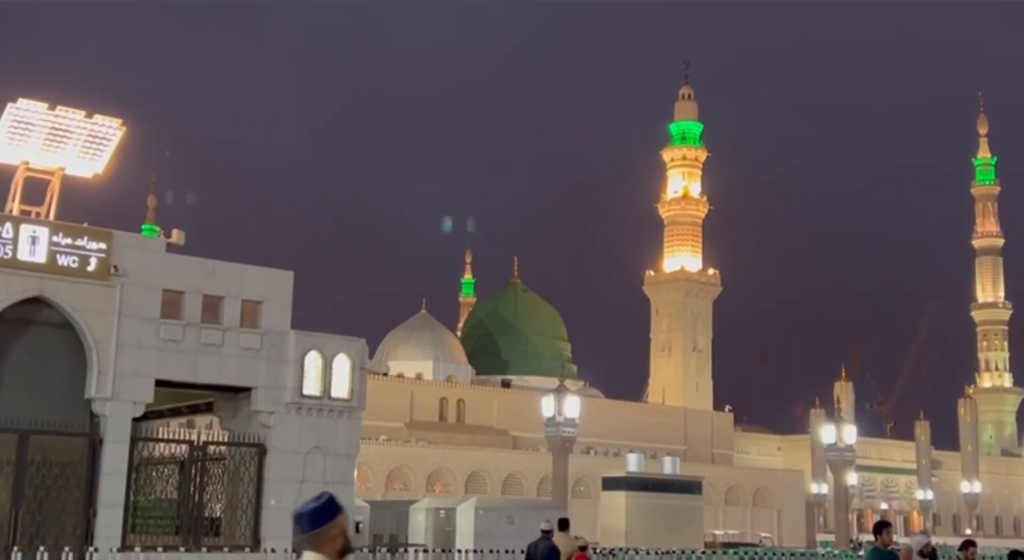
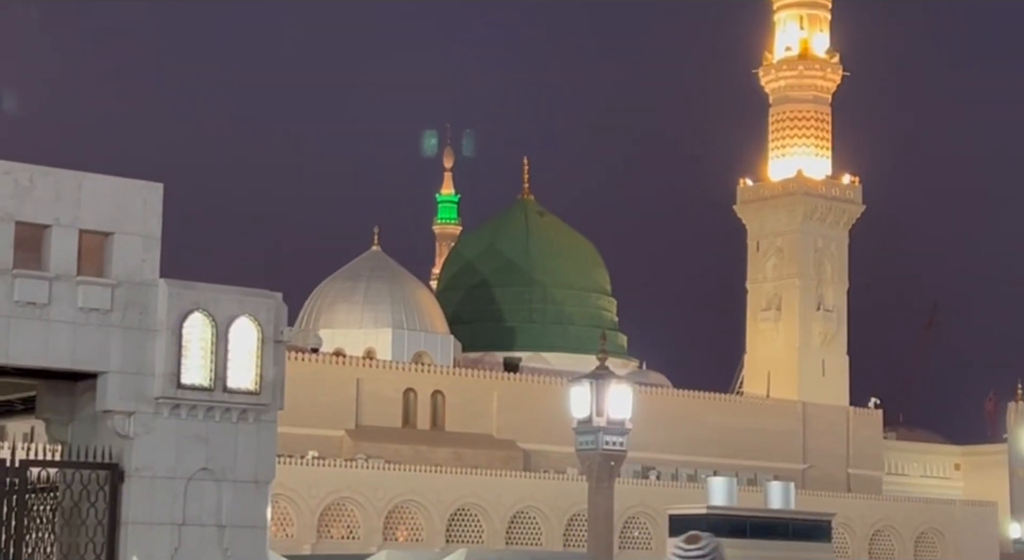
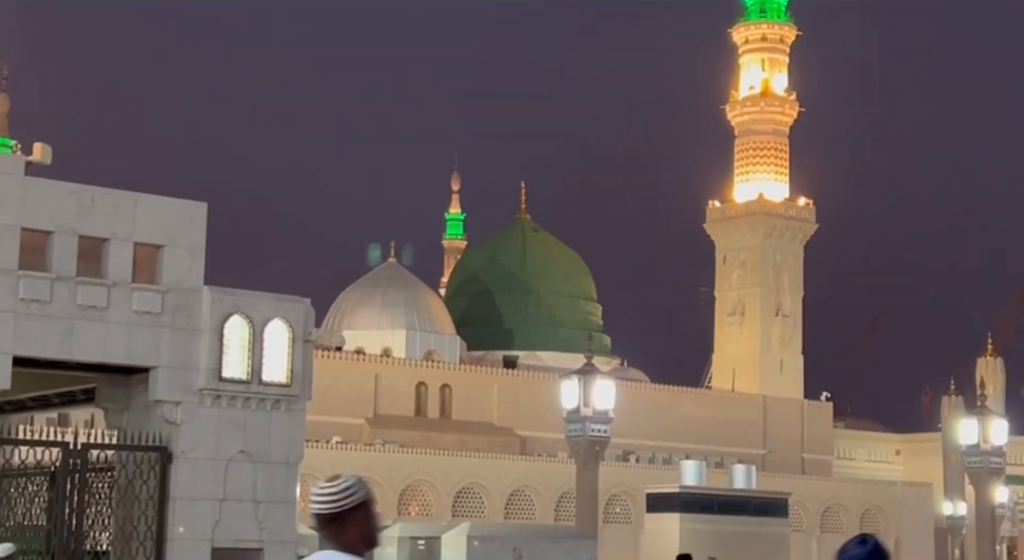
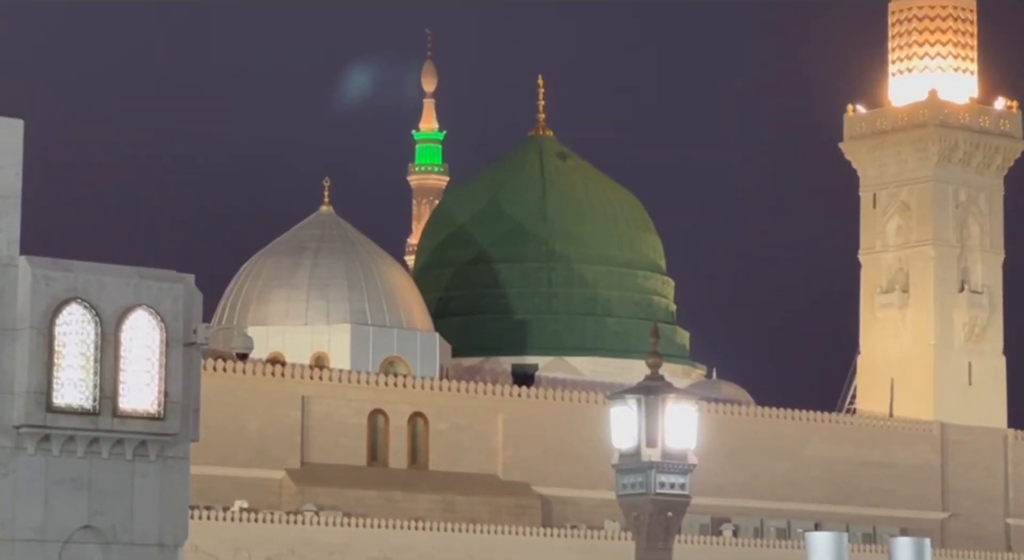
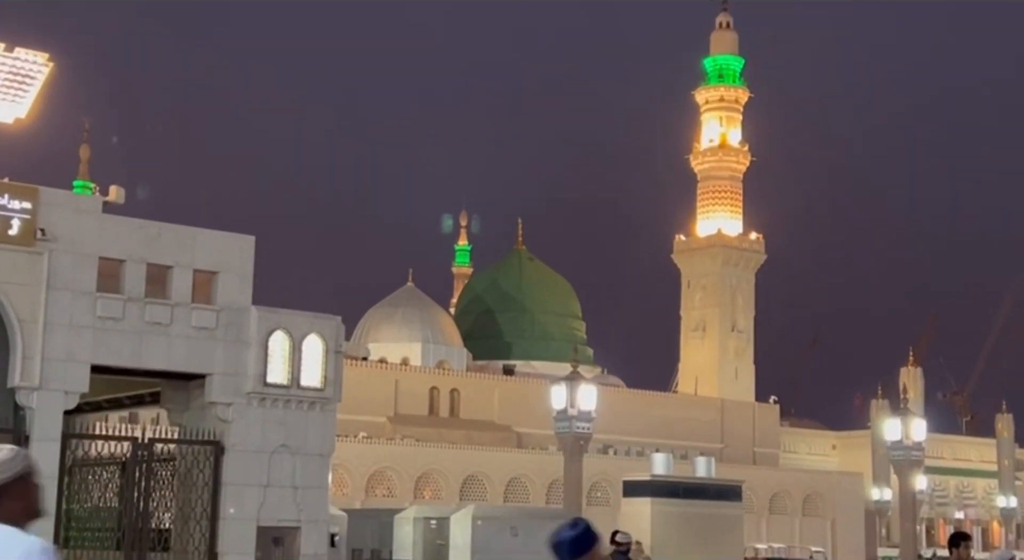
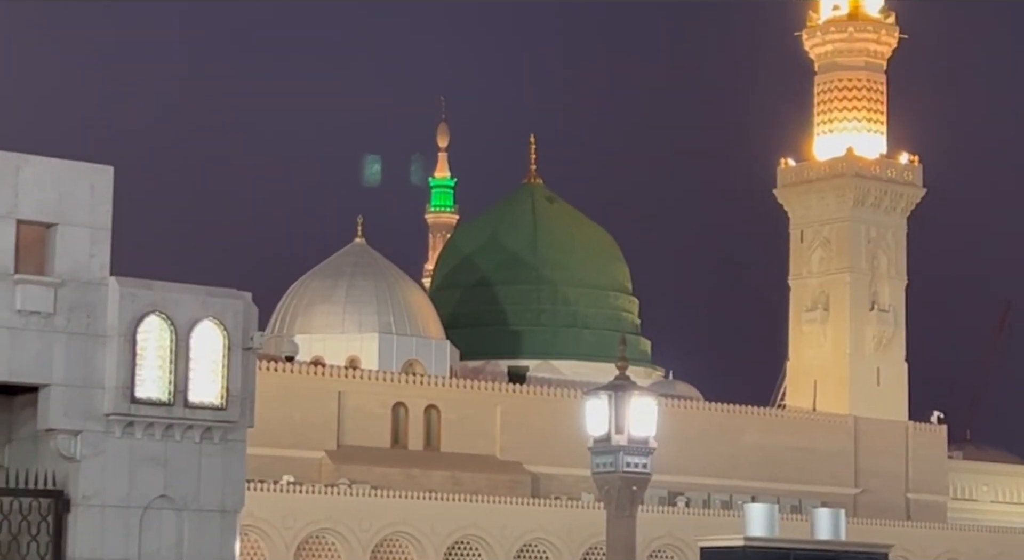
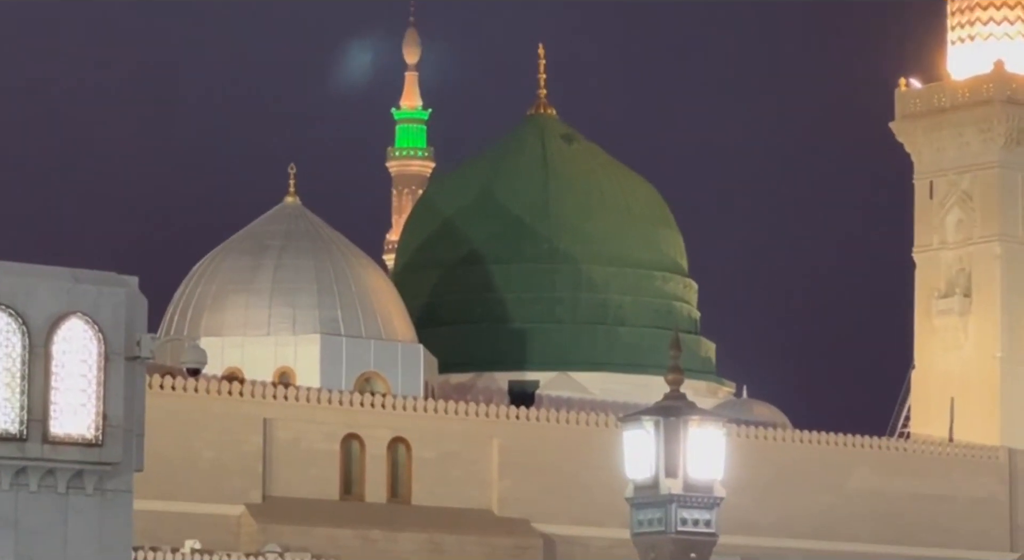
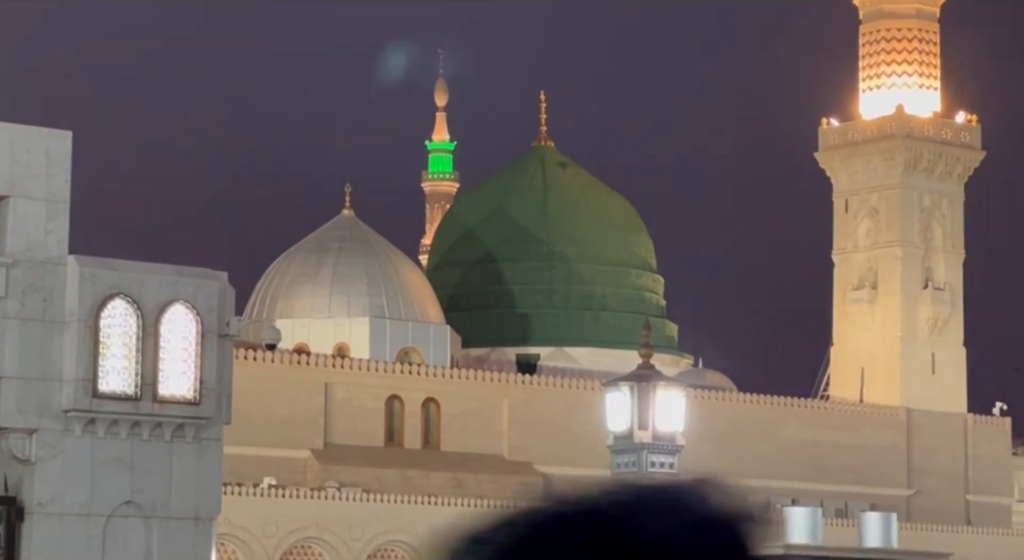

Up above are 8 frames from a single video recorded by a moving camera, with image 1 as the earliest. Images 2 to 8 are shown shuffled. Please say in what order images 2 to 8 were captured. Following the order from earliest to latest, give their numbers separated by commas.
5, 3, 2, 6, 8, 4, 7
